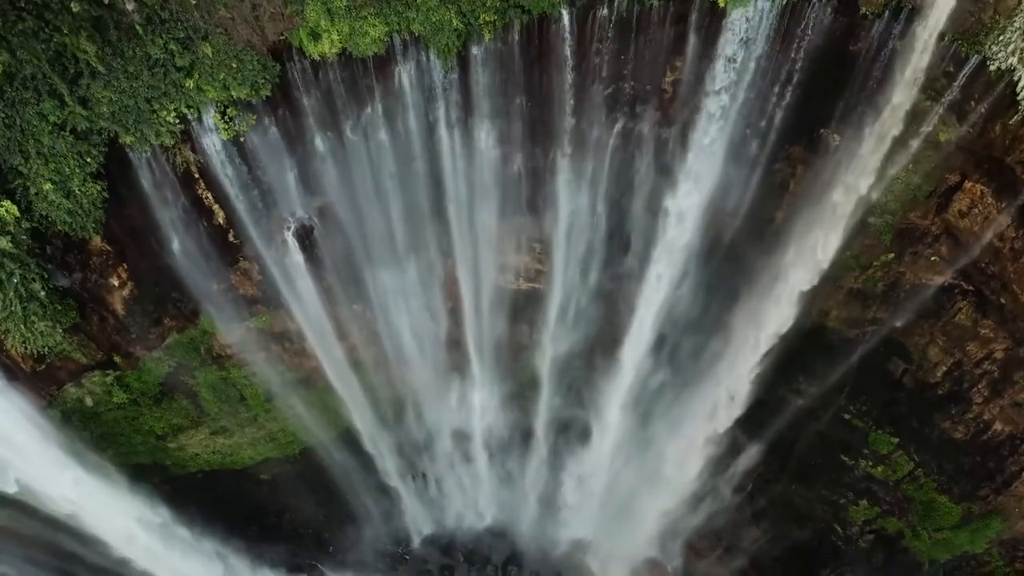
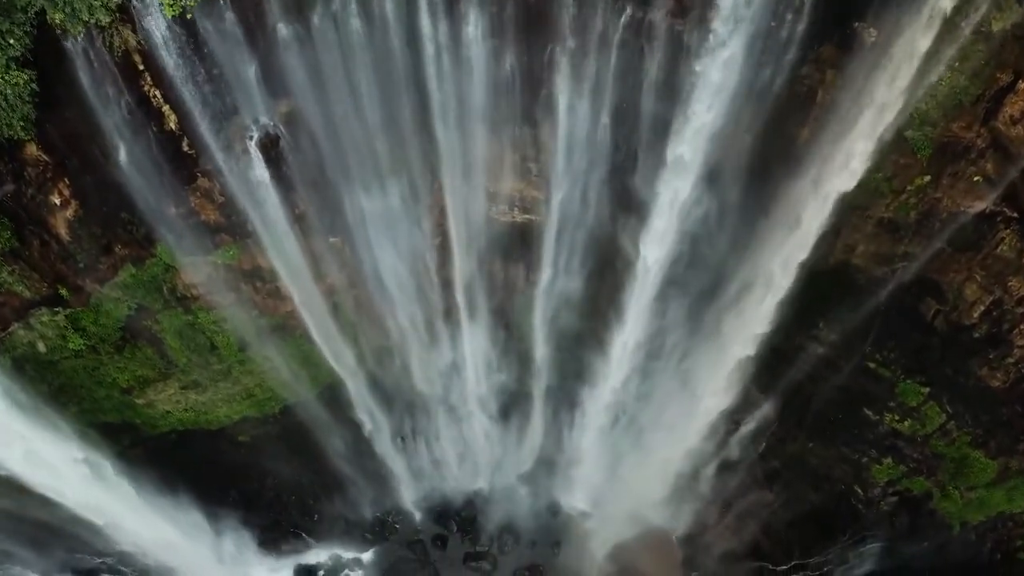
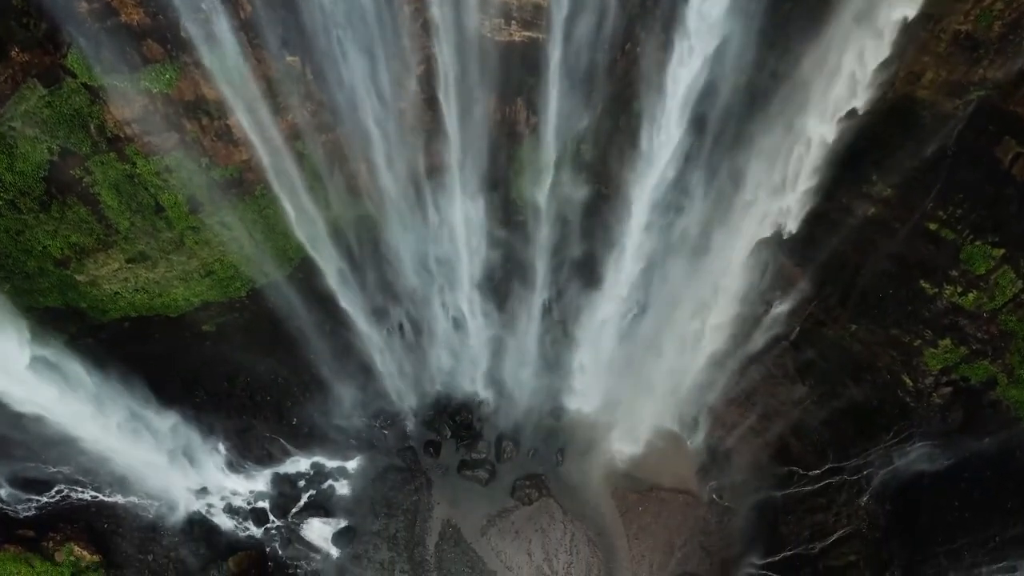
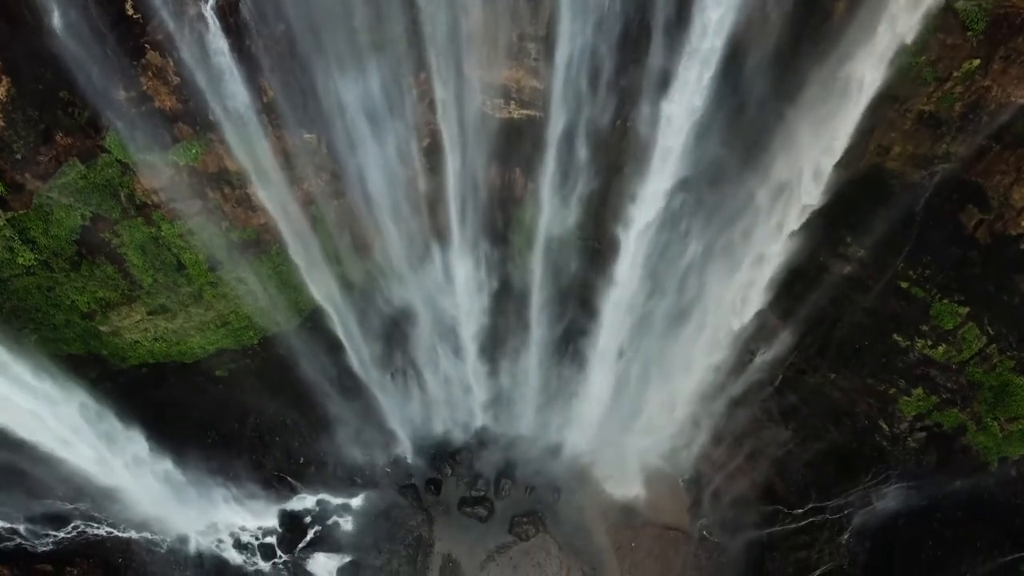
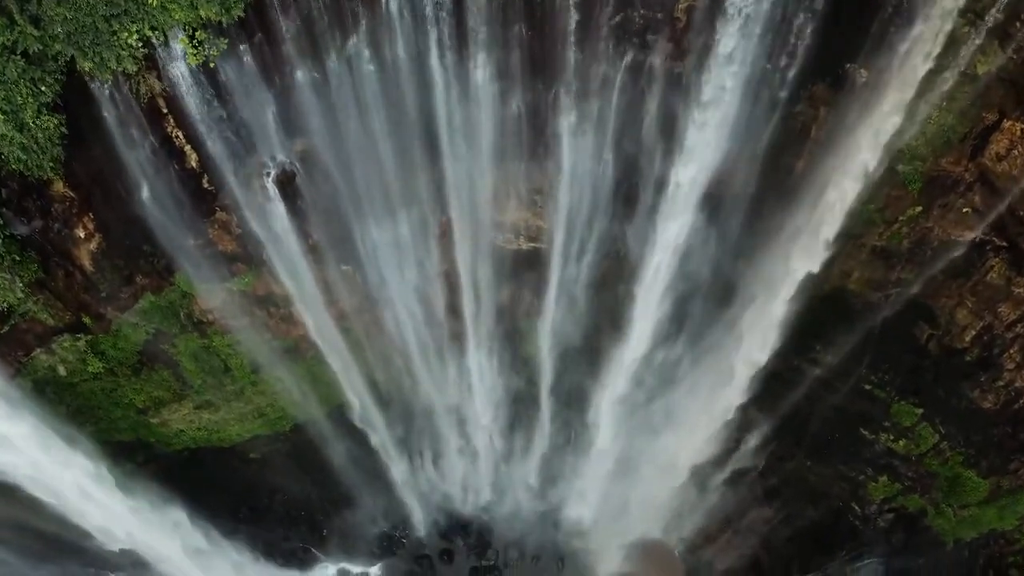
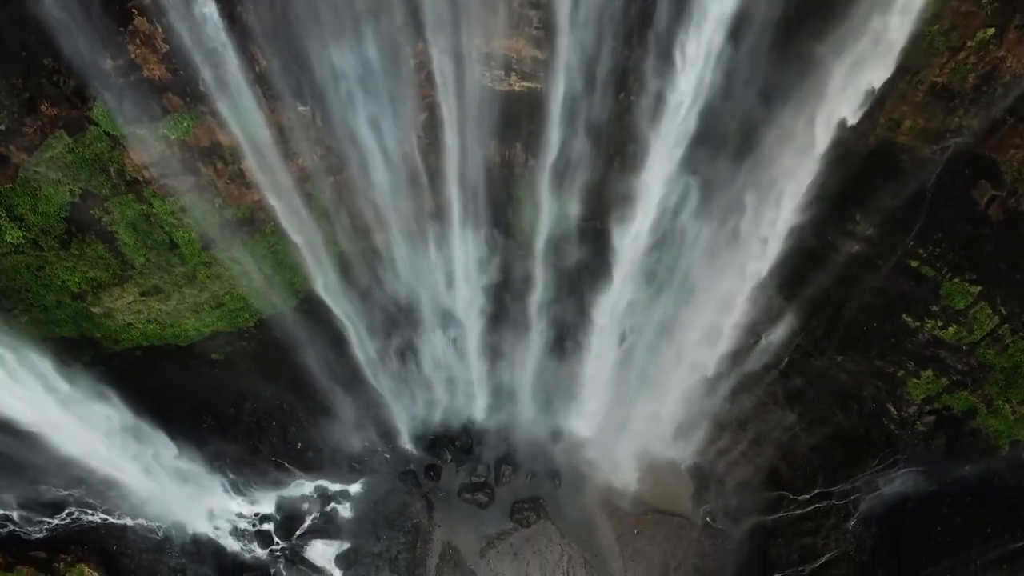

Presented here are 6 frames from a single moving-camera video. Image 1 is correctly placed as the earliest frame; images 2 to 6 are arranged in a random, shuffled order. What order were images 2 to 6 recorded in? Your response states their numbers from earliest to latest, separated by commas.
5, 2, 4, 6, 3
